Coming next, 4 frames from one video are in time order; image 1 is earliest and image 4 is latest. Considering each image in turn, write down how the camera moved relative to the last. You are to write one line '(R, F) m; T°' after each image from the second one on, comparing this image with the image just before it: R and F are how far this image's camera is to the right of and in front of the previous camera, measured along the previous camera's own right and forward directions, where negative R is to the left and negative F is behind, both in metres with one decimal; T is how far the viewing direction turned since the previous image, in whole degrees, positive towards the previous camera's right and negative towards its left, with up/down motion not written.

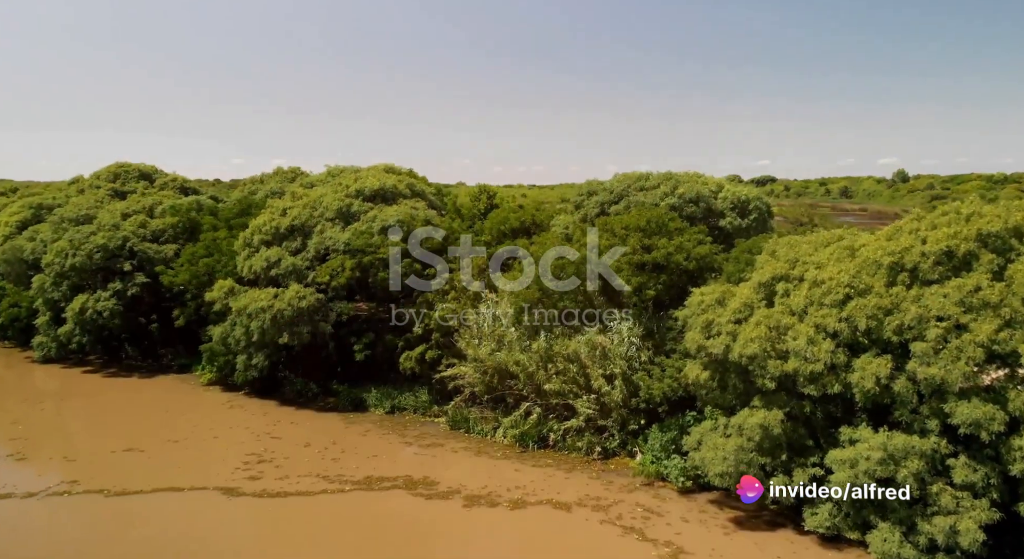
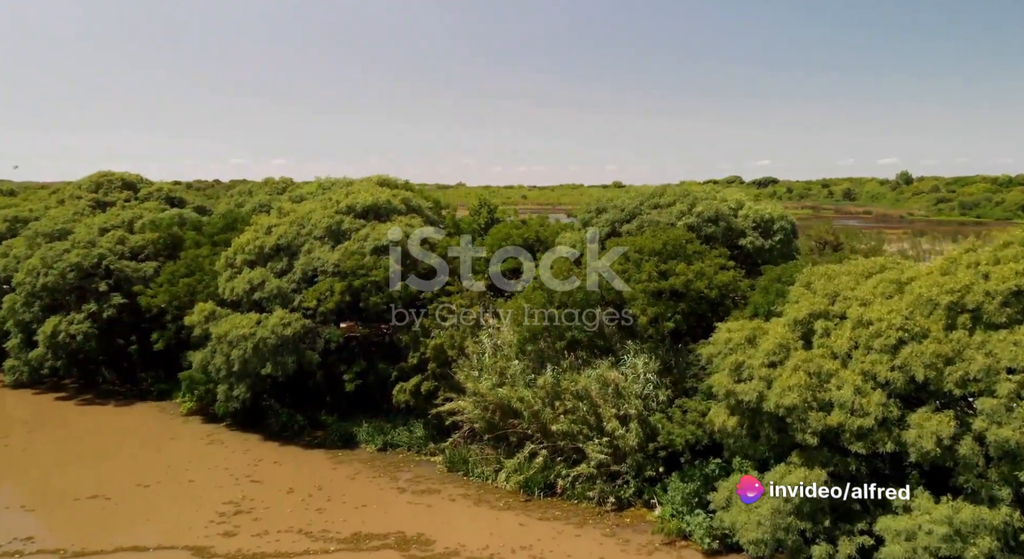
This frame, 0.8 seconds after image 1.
(-0.1, +1.4) m; 0°
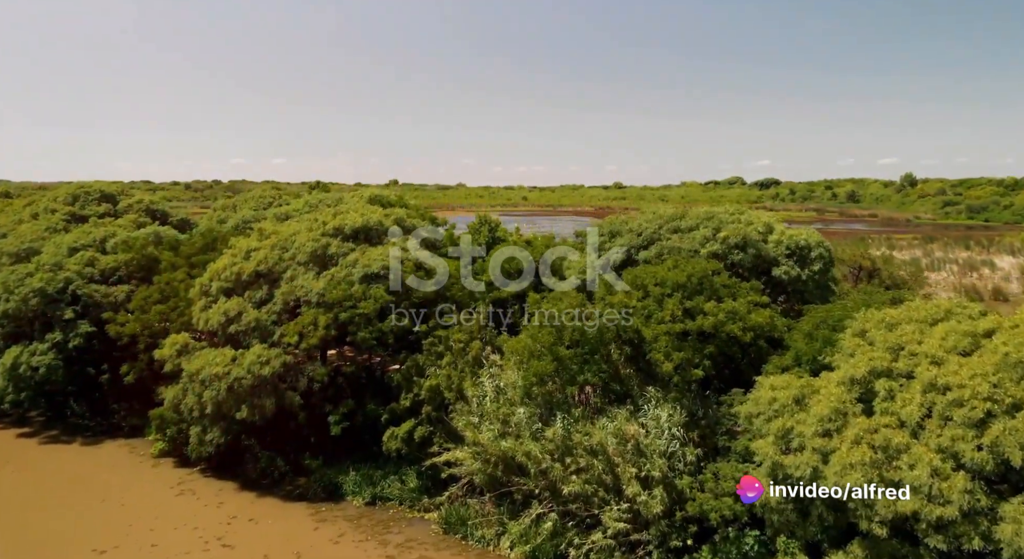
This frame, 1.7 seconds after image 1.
(-0.1, +1.7) m; 0°
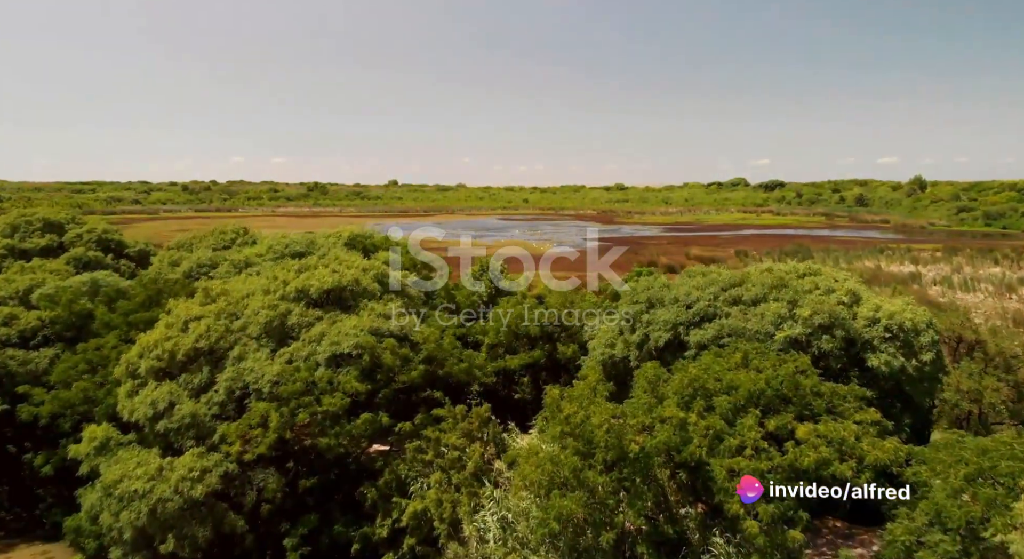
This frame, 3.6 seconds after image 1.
(-0.2, +3.5) m; 0°
